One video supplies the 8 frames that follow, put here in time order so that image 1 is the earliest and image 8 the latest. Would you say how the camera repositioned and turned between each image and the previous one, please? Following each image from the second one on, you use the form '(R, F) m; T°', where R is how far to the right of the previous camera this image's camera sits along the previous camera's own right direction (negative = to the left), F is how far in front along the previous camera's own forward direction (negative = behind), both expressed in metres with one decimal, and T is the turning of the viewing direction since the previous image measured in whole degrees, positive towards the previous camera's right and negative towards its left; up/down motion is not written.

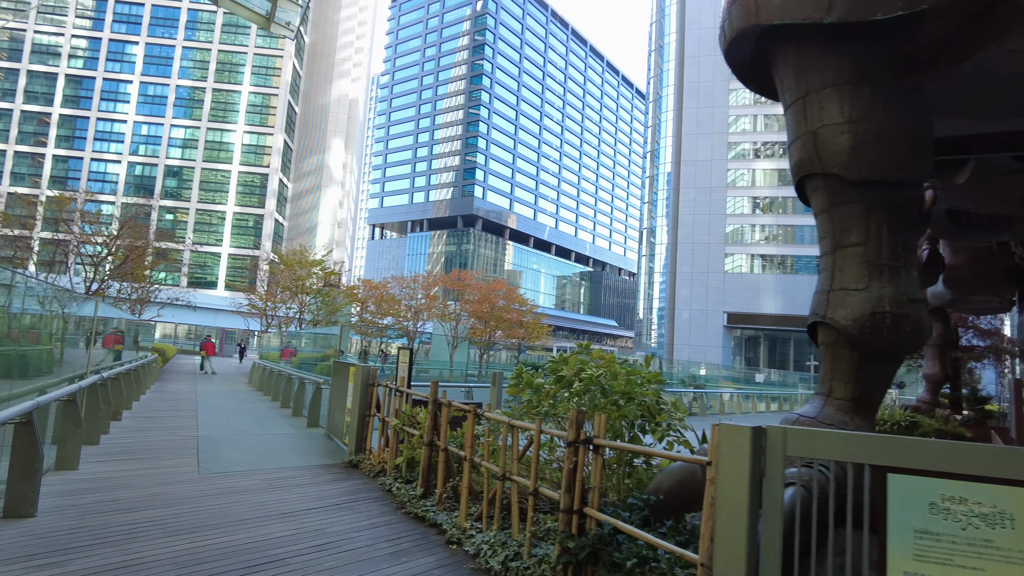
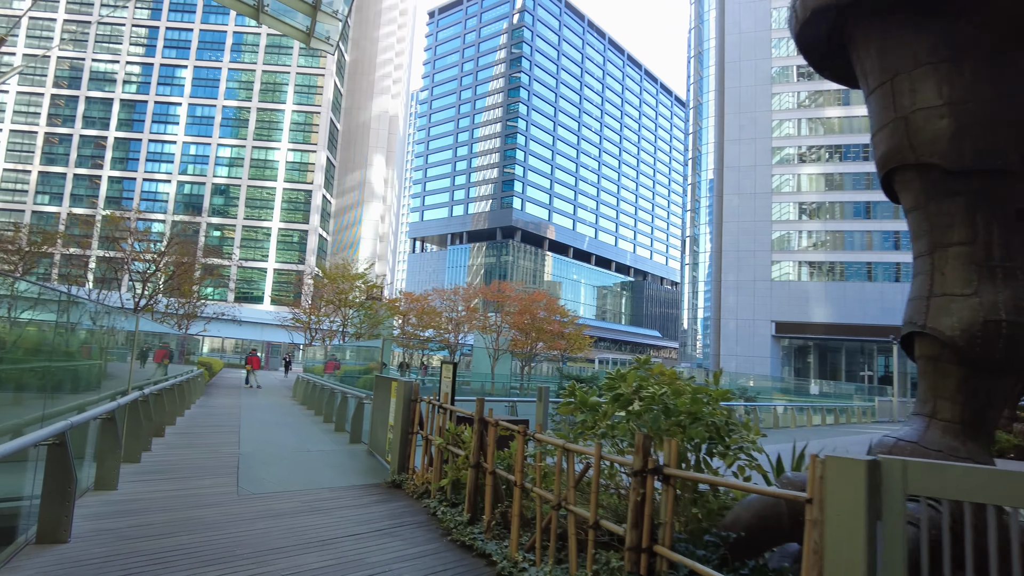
(-0.1, +0.3) m; -3°
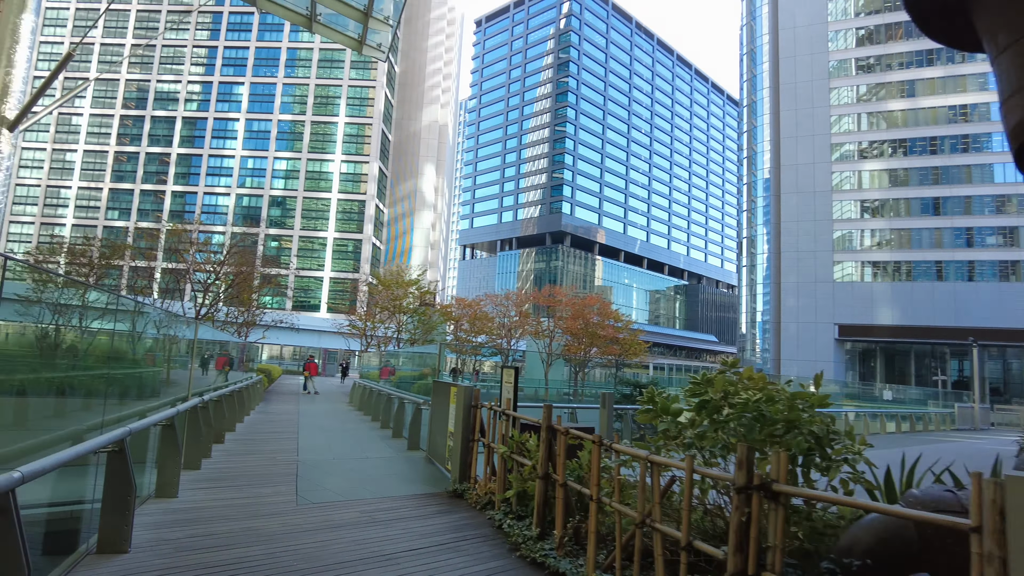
(-0.1, +0.2) m; -4°
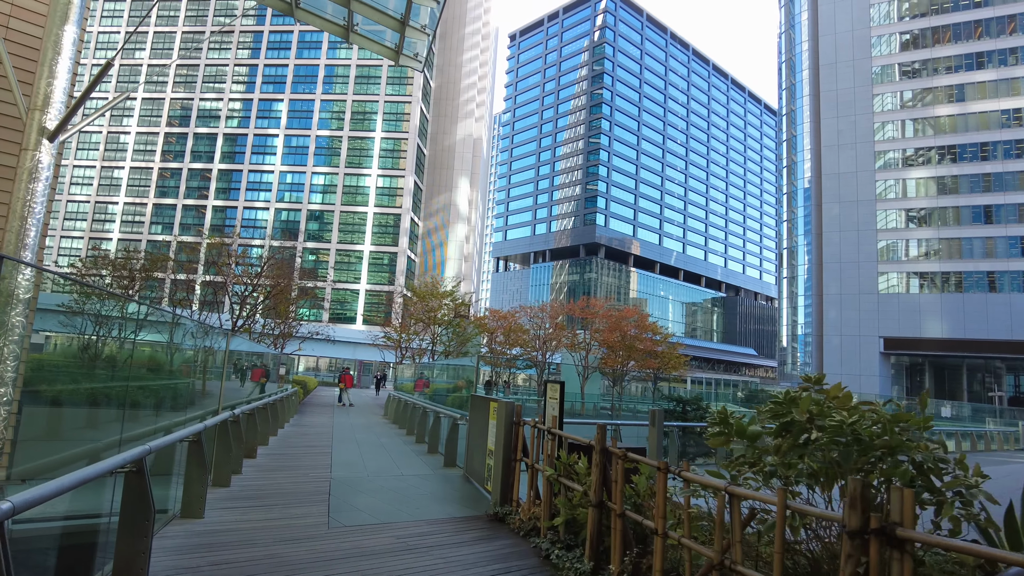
(-0.1, +0.3) m; -3°
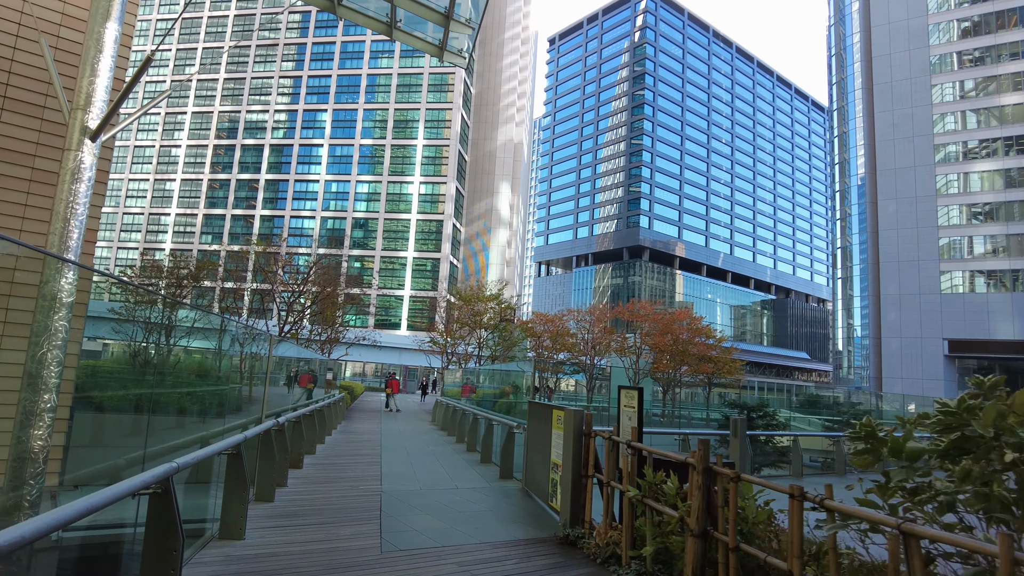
(-0.2, +0.5) m; -4°
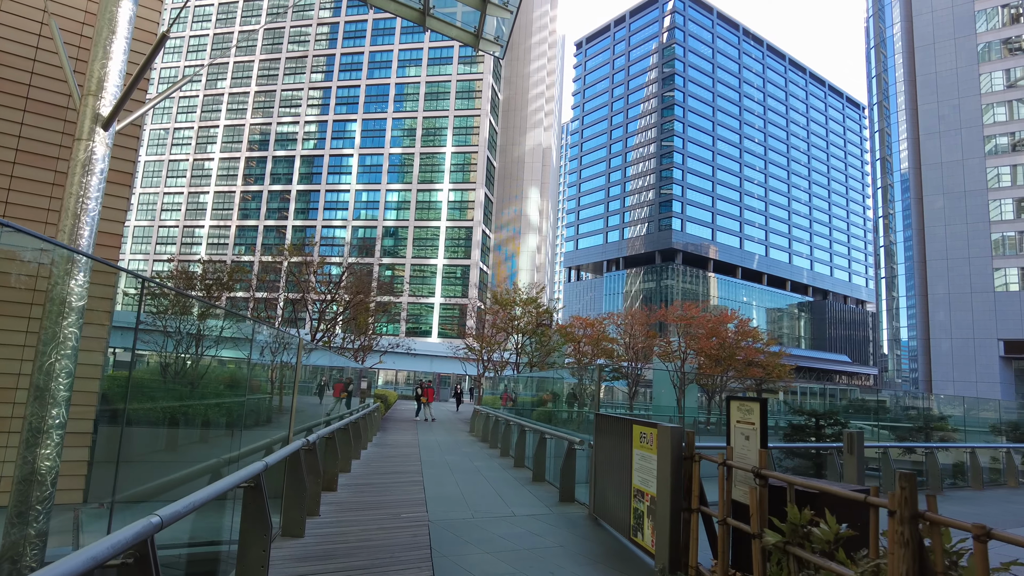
(-0.3, +0.8) m; -3°
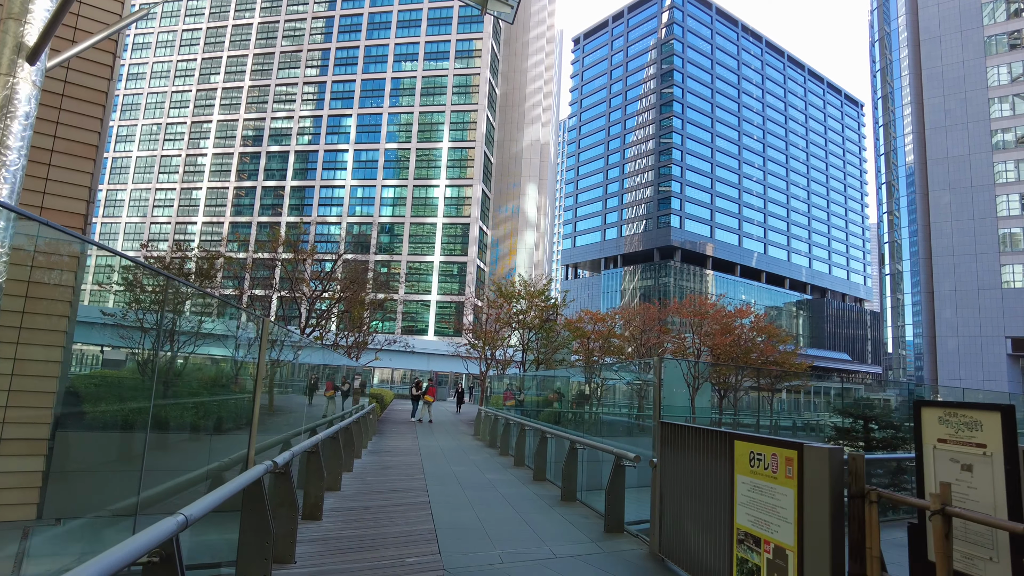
(-0.3, +1.2) m; 0°
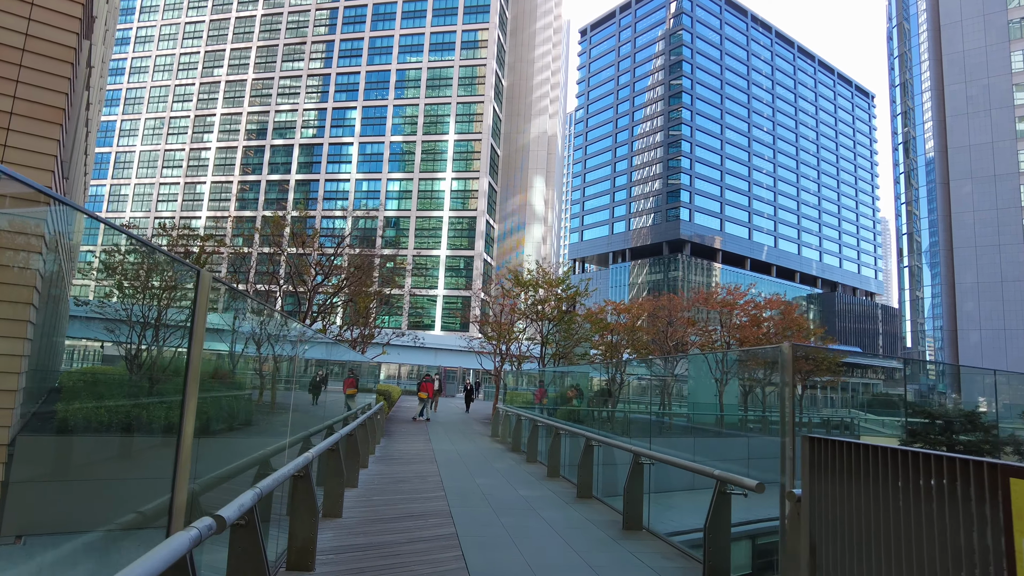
(-0.3, +1.2) m; 0°
